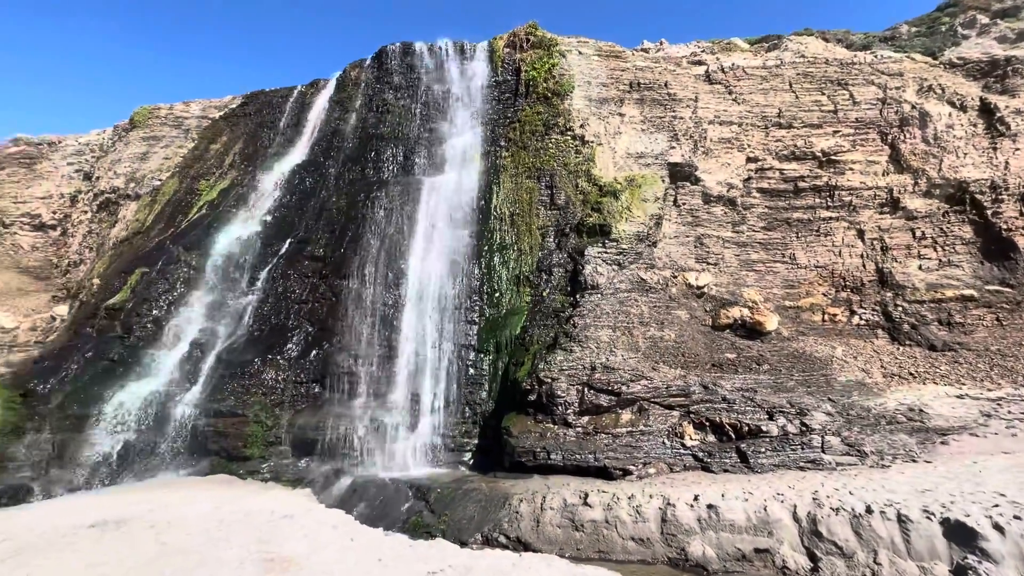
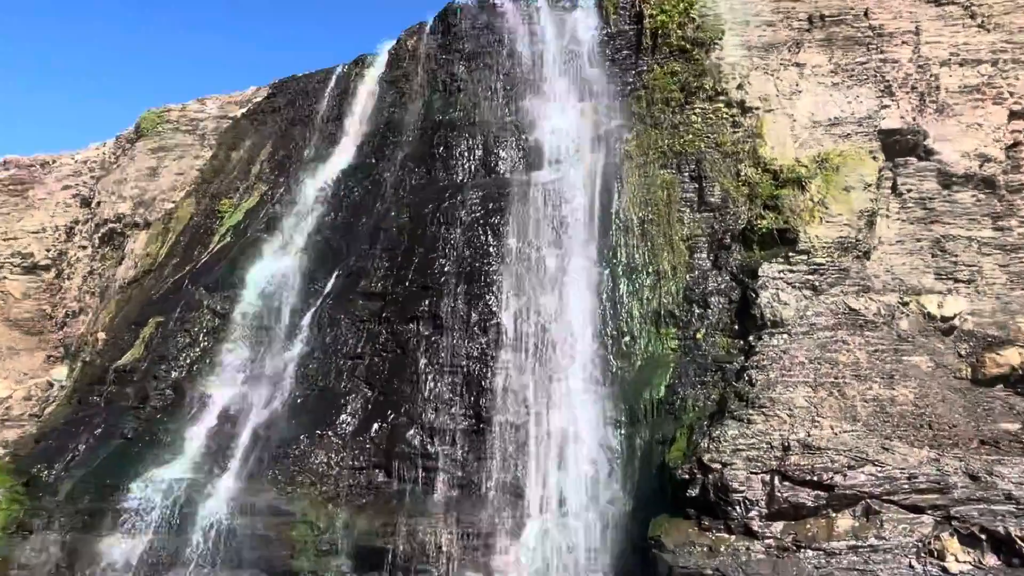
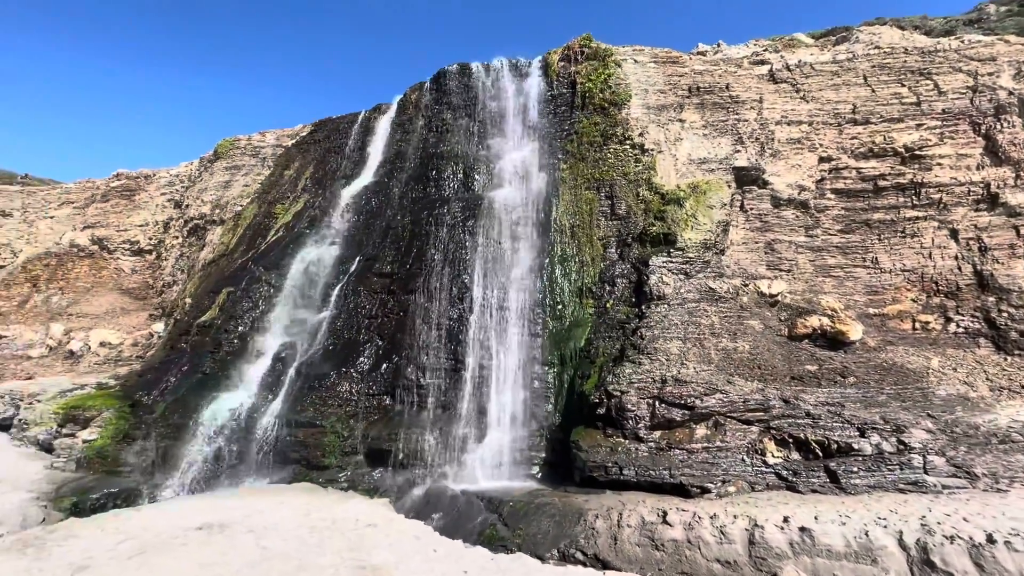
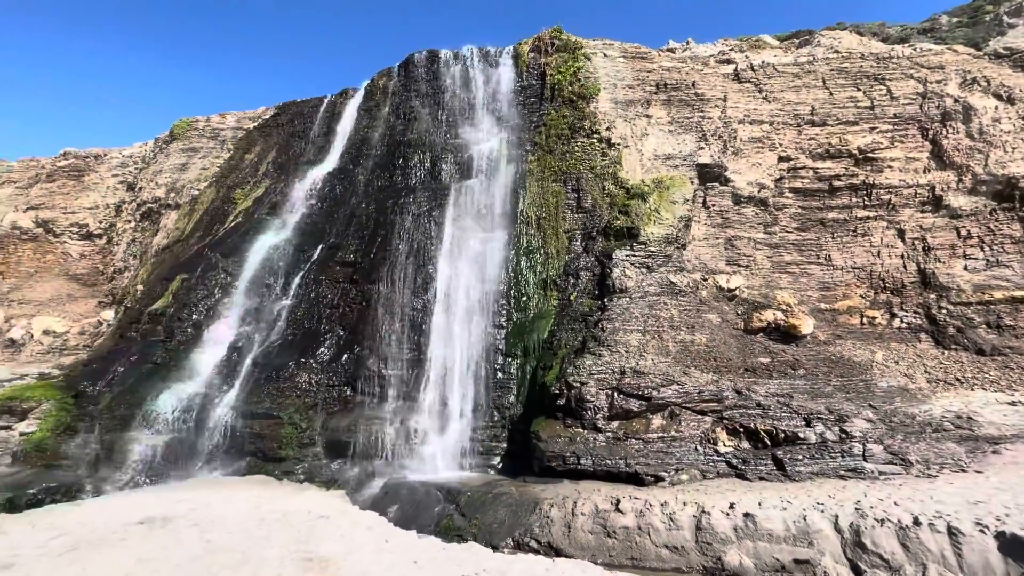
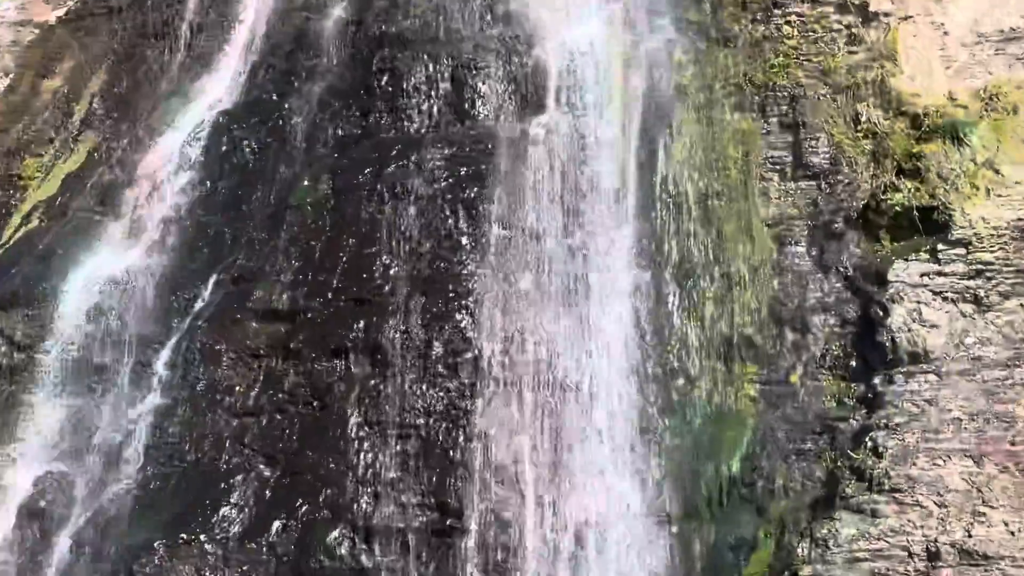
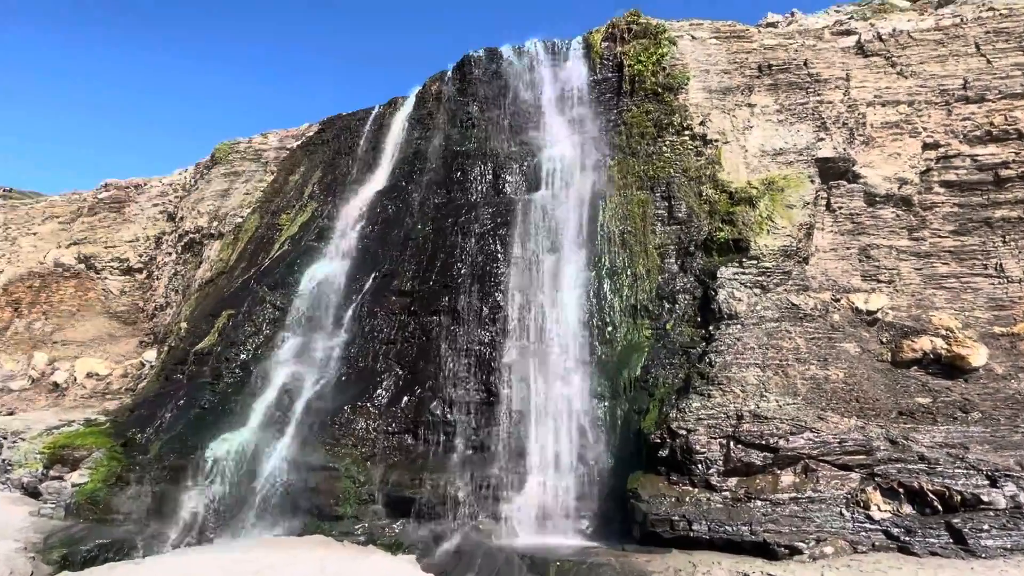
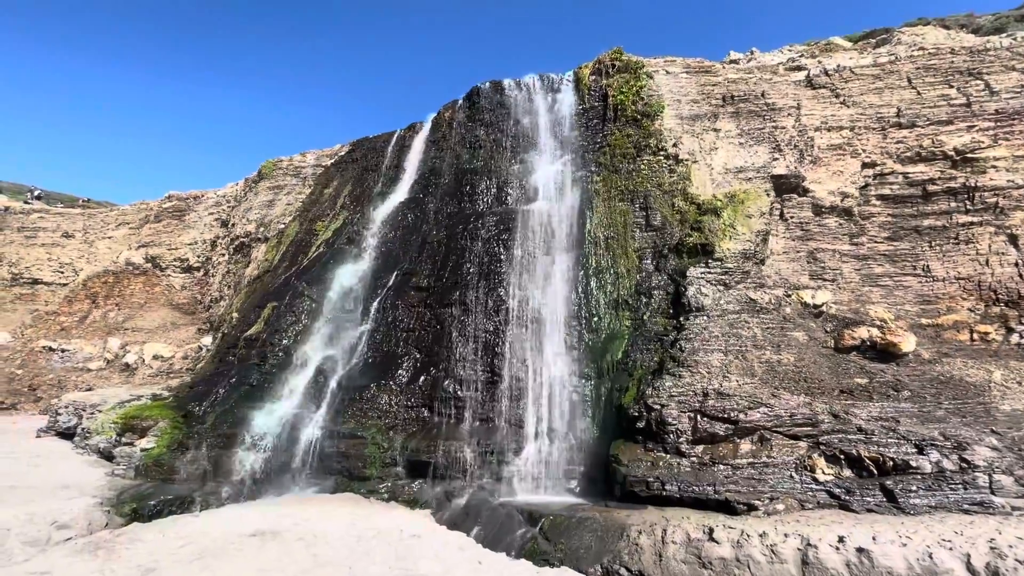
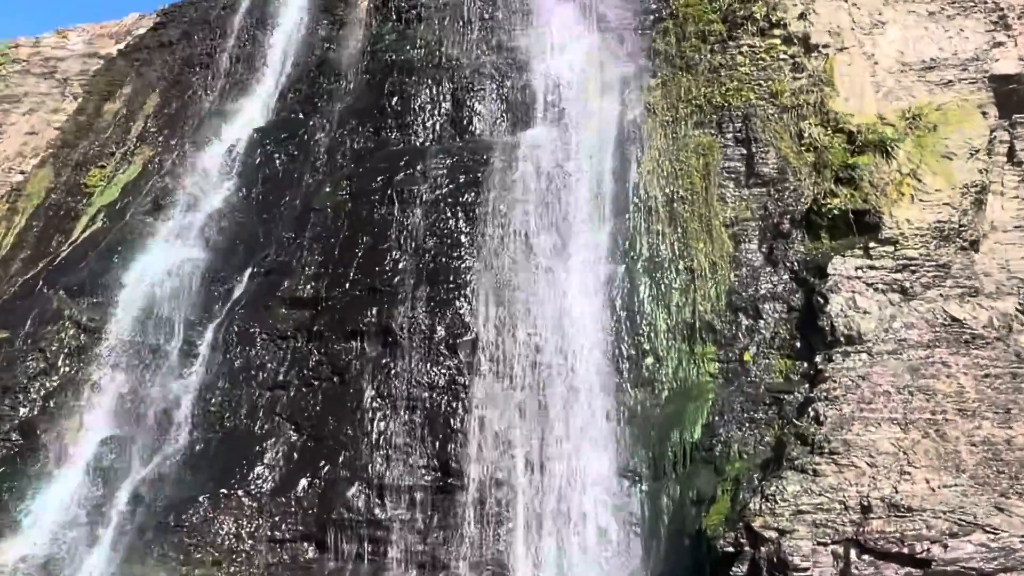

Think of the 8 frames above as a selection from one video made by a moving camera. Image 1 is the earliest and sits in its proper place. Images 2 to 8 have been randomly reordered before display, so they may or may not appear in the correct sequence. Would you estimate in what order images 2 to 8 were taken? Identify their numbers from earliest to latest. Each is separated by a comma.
4, 3, 7, 6, 2, 8, 5
